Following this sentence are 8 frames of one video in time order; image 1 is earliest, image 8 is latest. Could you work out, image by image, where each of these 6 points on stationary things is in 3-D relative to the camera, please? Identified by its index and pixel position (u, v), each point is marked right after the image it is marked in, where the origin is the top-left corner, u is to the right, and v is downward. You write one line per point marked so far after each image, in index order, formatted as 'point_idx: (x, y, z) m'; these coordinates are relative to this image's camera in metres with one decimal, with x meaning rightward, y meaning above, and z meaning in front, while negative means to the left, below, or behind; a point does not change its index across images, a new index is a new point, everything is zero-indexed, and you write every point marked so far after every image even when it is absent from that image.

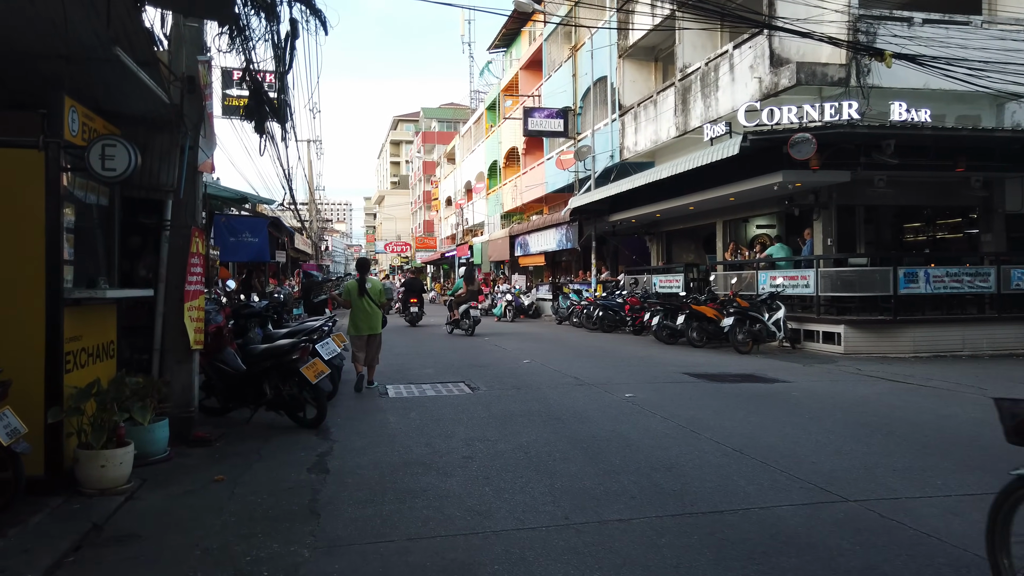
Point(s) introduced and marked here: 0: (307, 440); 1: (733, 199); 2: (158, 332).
0: (-1.7, -1.3, +6.3) m
1: (+4.9, +2.0, +16.8) m
2: (-2.9, -0.4, +6.2) m
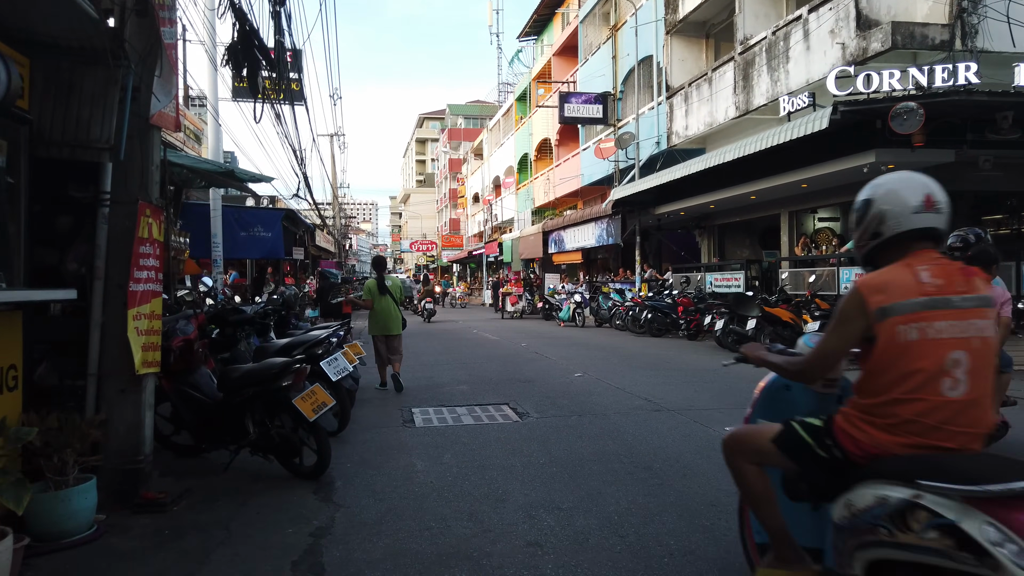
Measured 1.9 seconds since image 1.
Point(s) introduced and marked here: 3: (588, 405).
0: (-1.2, -1.3, +4.5) m
1: (+5.6, +2.0, +14.7) m
2: (-2.4, -0.4, +4.4) m
3: (+0.7, -1.1, +7.3) m
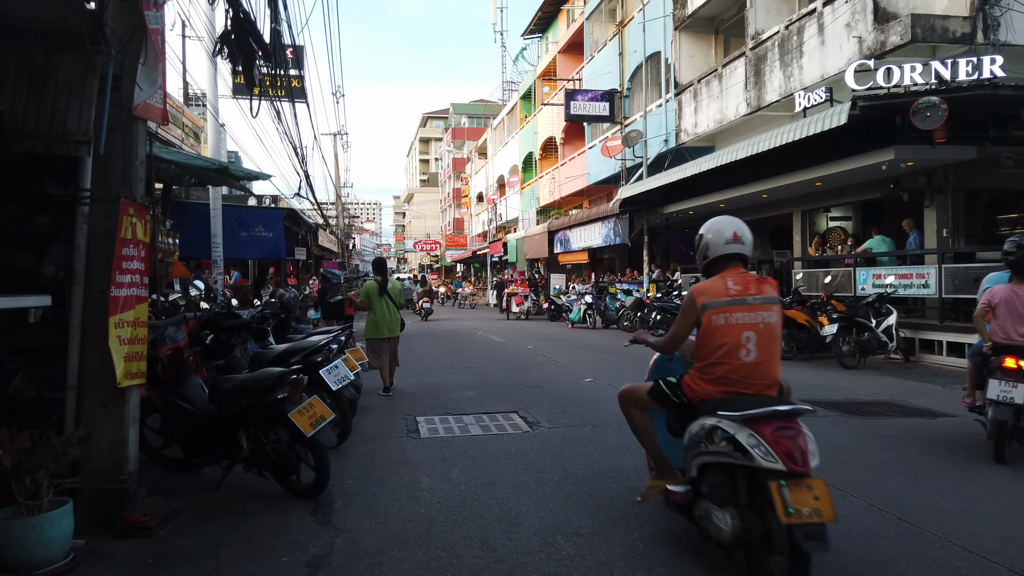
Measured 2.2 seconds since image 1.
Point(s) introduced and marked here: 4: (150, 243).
0: (-1.2, -1.3, +4.2) m
1: (+5.8, +2.0, +14.3) m
2: (-2.3, -0.4, +4.0) m
3: (+0.8, -1.1, +7.0) m
4: (-2.1, +0.3, +4.4) m
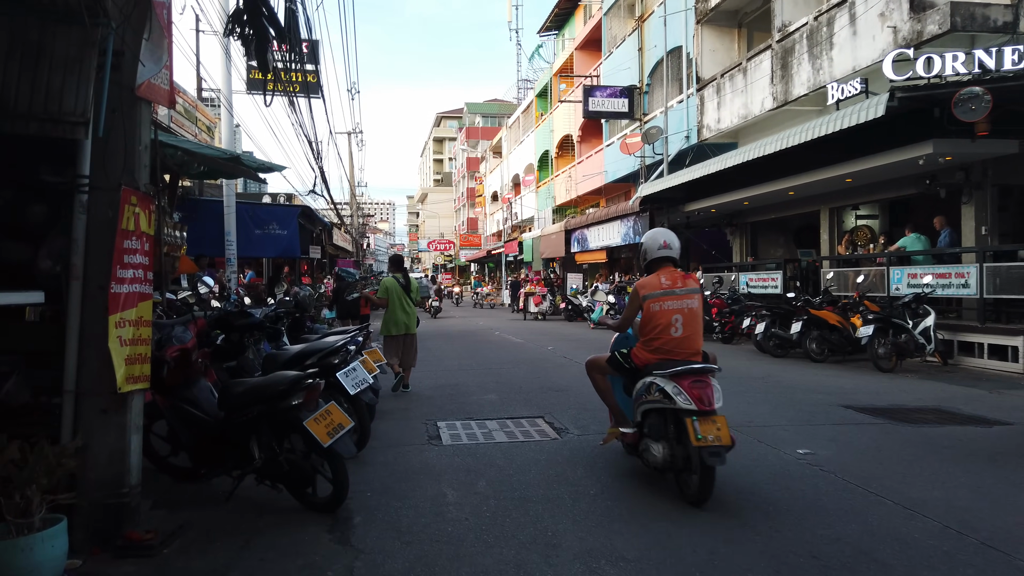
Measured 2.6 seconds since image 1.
0: (-1.0, -1.3, +3.8) m
1: (+6.1, +2.0, +13.8) m
2: (-2.1, -0.4, +3.7) m
3: (+1.0, -1.1, +6.6) m
4: (-1.9, +0.3, +4.1) m
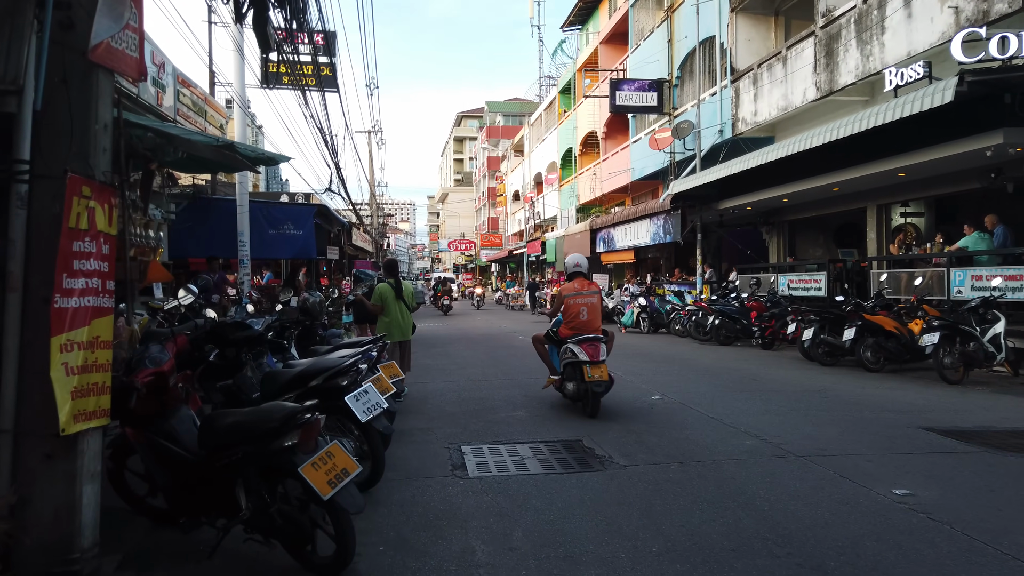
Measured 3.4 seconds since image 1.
0: (-0.8, -1.3, +3.0) m
1: (+6.6, +1.9, +12.9) m
2: (-2.0, -0.4, +2.9) m
3: (+1.3, -1.2, +5.7) m
4: (-1.7, +0.2, +3.3) m
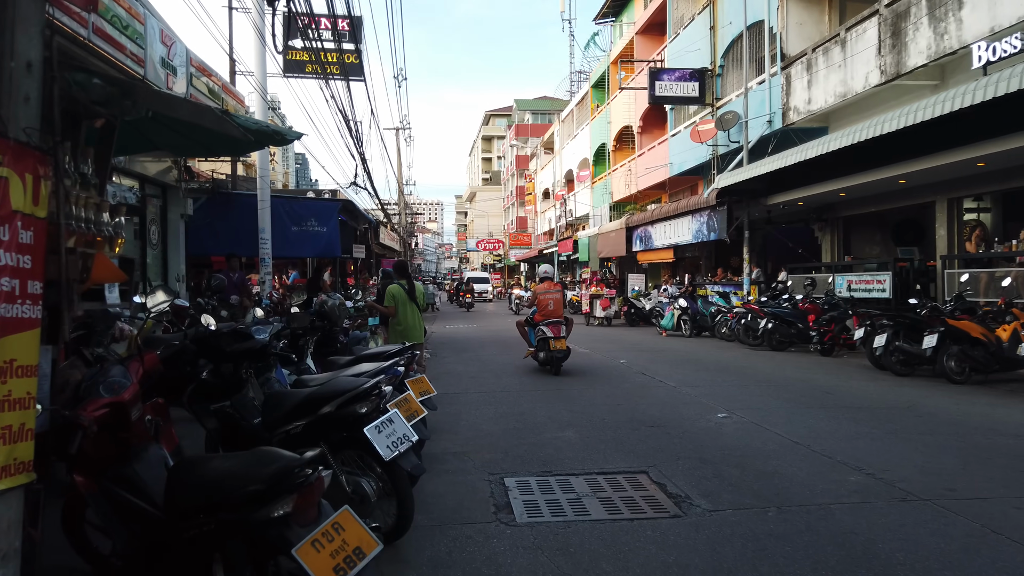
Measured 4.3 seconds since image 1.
0: (-0.5, -1.3, +2.1) m
1: (+7.2, +1.9, +11.6) m
2: (-1.7, -0.4, +2.0) m
3: (+1.6, -1.2, +4.7) m
4: (-1.5, +0.2, +2.4) m
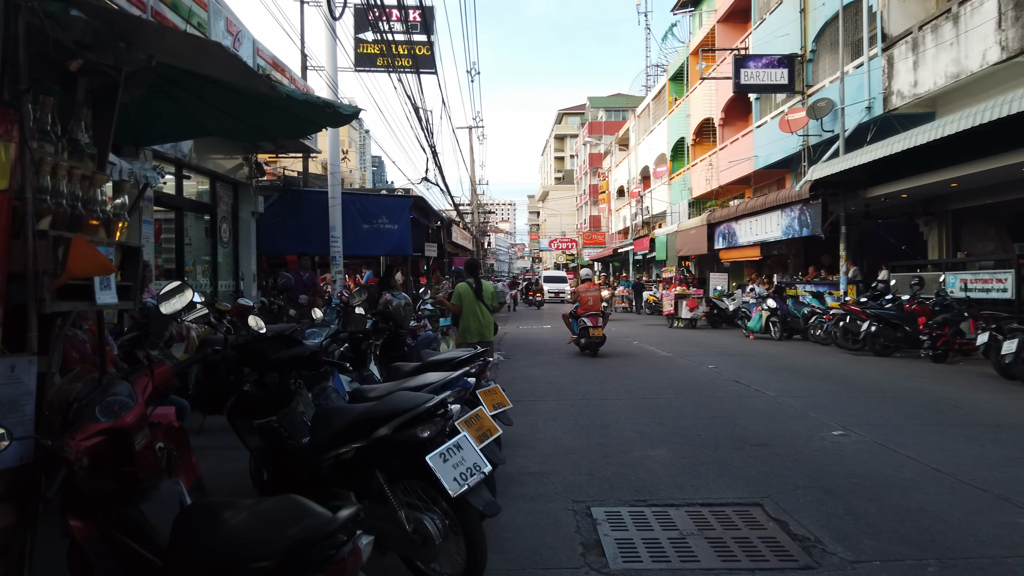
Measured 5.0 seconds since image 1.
0: (-0.3, -1.3, +1.4) m
1: (+8.3, +1.9, +10.2) m
2: (-1.5, -0.4, +1.5) m
3: (+2.1, -1.2, +3.9) m
4: (-1.2, +0.2, +1.8) m
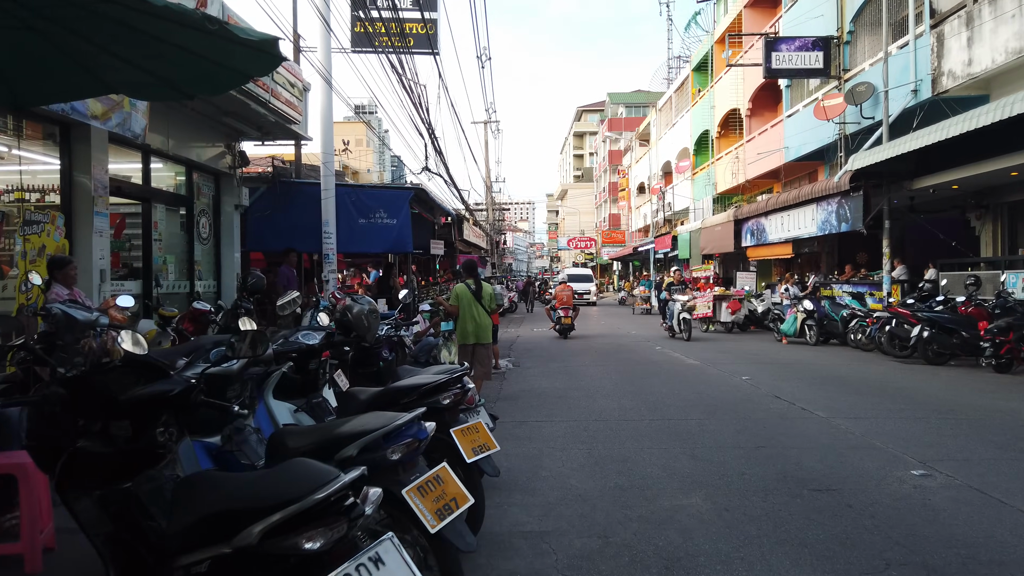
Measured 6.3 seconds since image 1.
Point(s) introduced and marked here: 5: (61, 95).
0: (-0.5, -1.3, +0.2) m
1: (+8.3, +1.9, +8.8) m
2: (-1.6, -0.4, +0.3) m
3: (+2.0, -1.2, +2.6) m
4: (-1.3, +0.2, +0.6) m
5: (-2.4, +1.1, +4.1) m
